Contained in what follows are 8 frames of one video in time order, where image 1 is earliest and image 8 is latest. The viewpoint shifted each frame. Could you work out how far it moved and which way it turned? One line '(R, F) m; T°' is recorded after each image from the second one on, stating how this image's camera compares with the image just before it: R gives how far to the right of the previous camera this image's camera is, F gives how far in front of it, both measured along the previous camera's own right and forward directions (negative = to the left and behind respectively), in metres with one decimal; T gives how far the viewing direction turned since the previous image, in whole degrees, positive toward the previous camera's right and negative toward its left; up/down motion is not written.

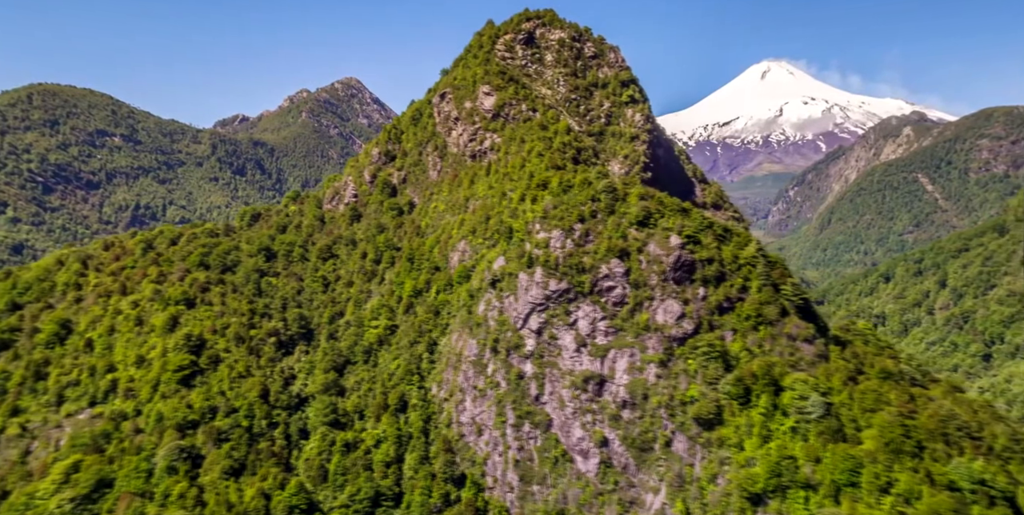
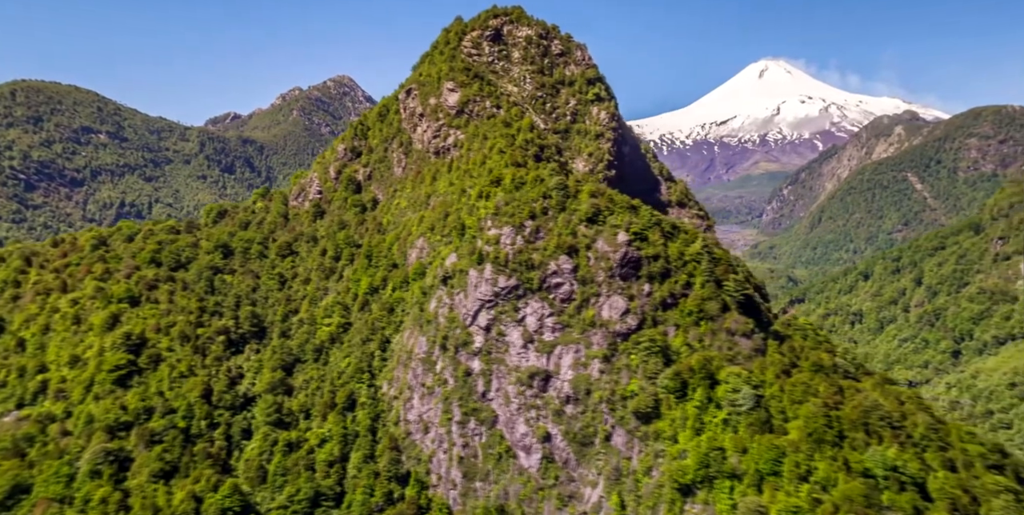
(+1.8, -0.6) m; +4°
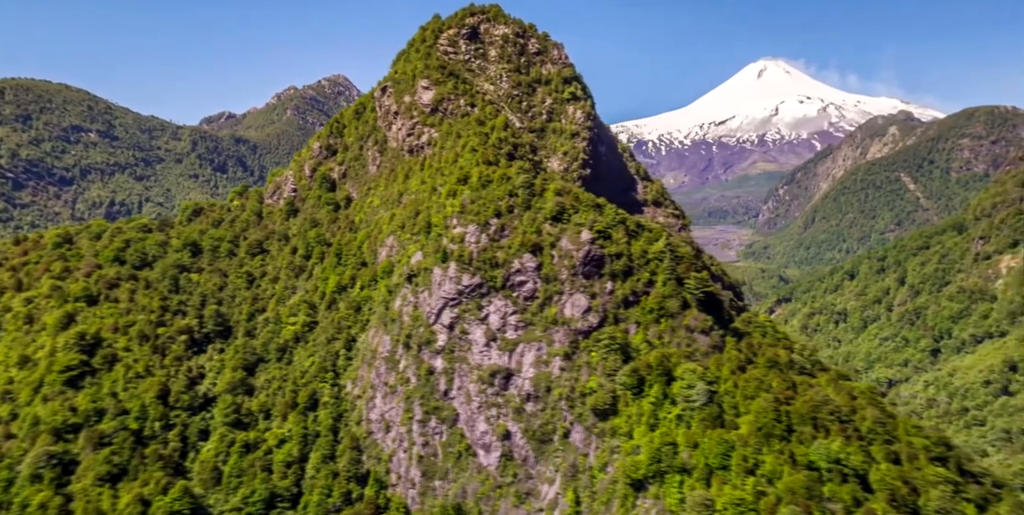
(+1.3, -0.3) m; +3°
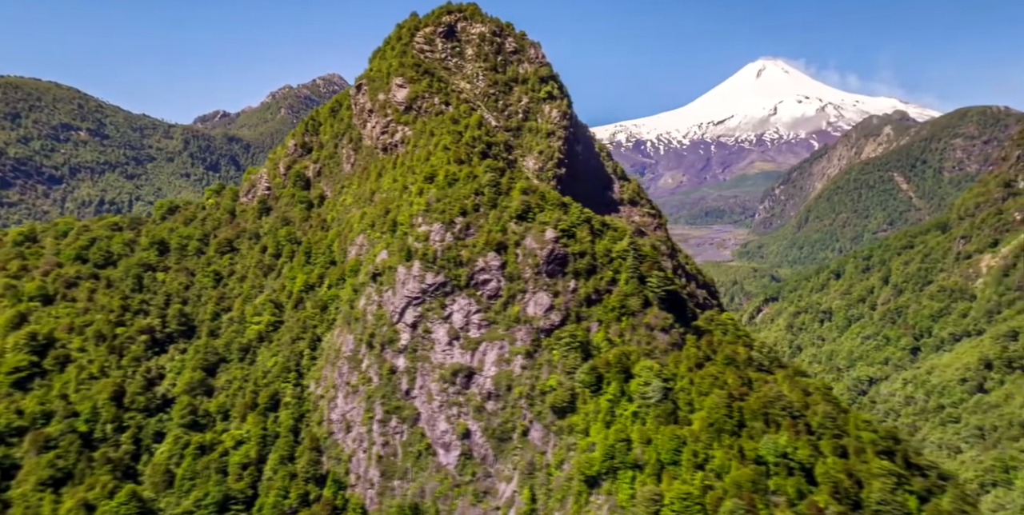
(+1.3, -0.2) m; +3°
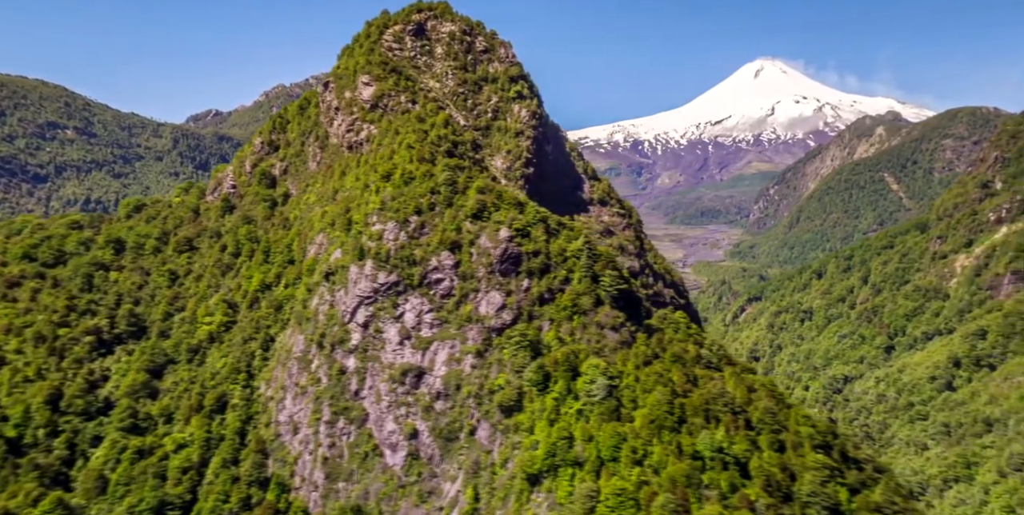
(+1.7, 0.0) m; +3°
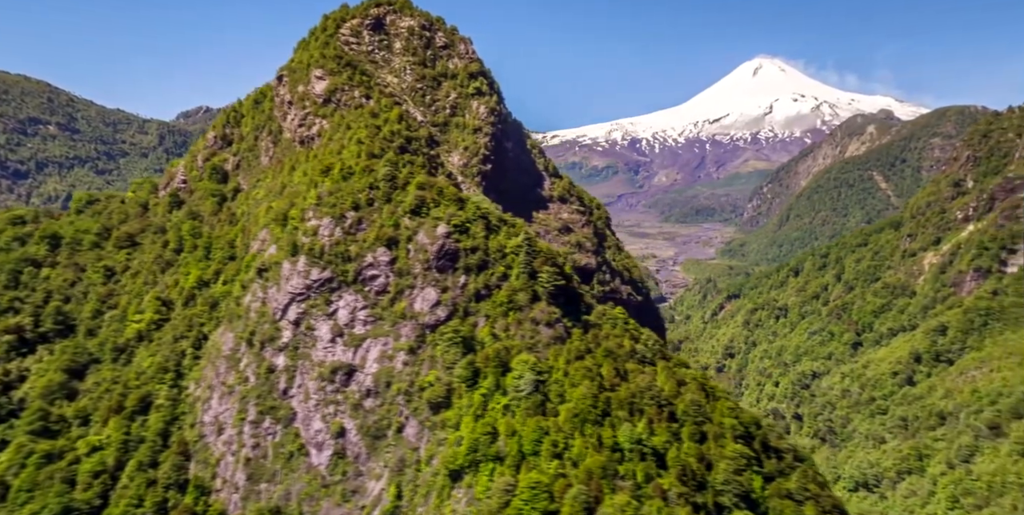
(+2.2, +0.4) m; +5°
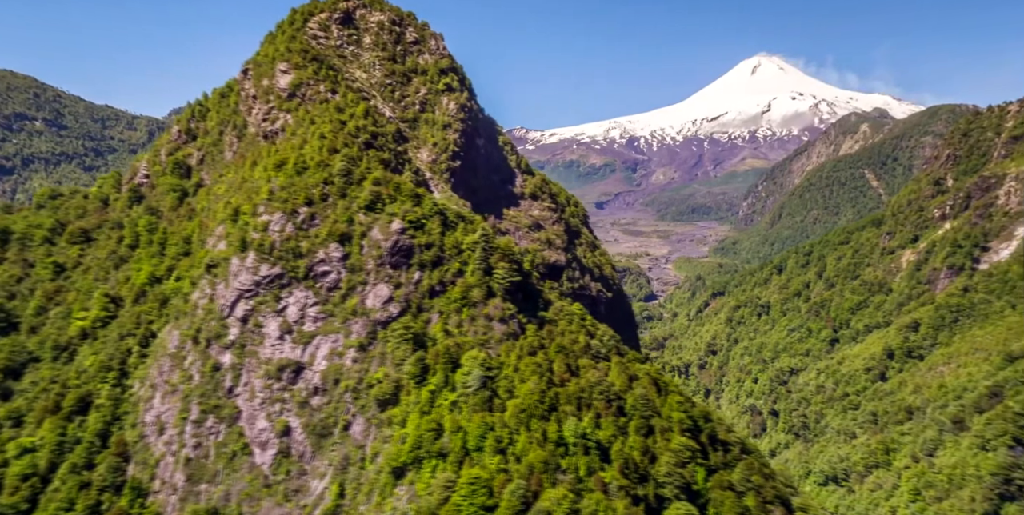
(+1.5, +0.6) m; +3°
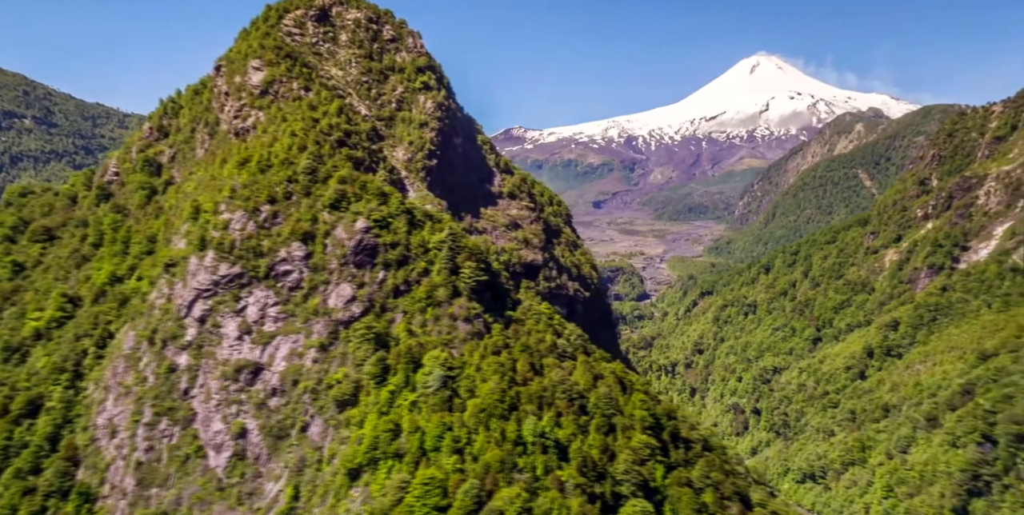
(+1.0, +0.7) m; +3°
